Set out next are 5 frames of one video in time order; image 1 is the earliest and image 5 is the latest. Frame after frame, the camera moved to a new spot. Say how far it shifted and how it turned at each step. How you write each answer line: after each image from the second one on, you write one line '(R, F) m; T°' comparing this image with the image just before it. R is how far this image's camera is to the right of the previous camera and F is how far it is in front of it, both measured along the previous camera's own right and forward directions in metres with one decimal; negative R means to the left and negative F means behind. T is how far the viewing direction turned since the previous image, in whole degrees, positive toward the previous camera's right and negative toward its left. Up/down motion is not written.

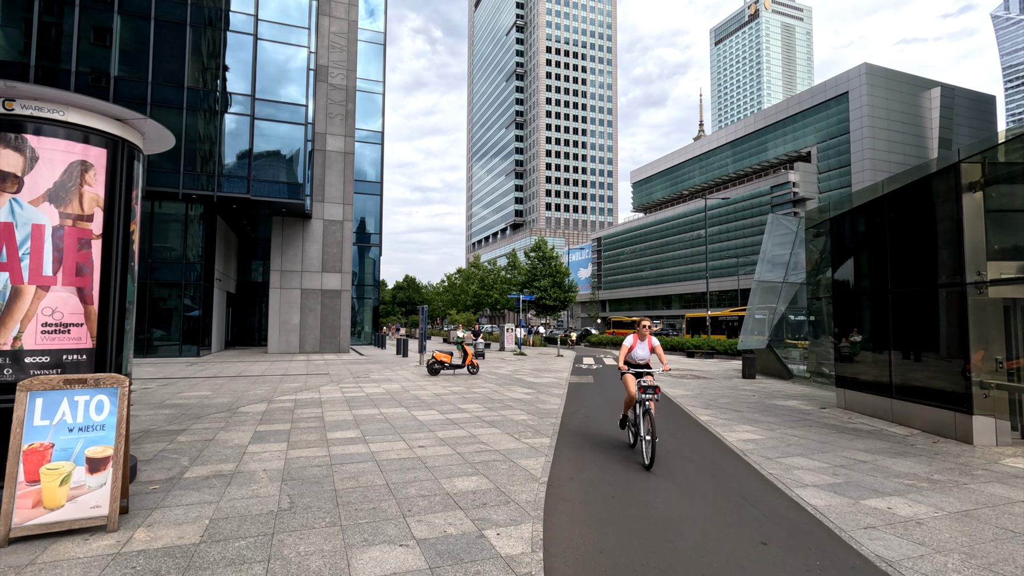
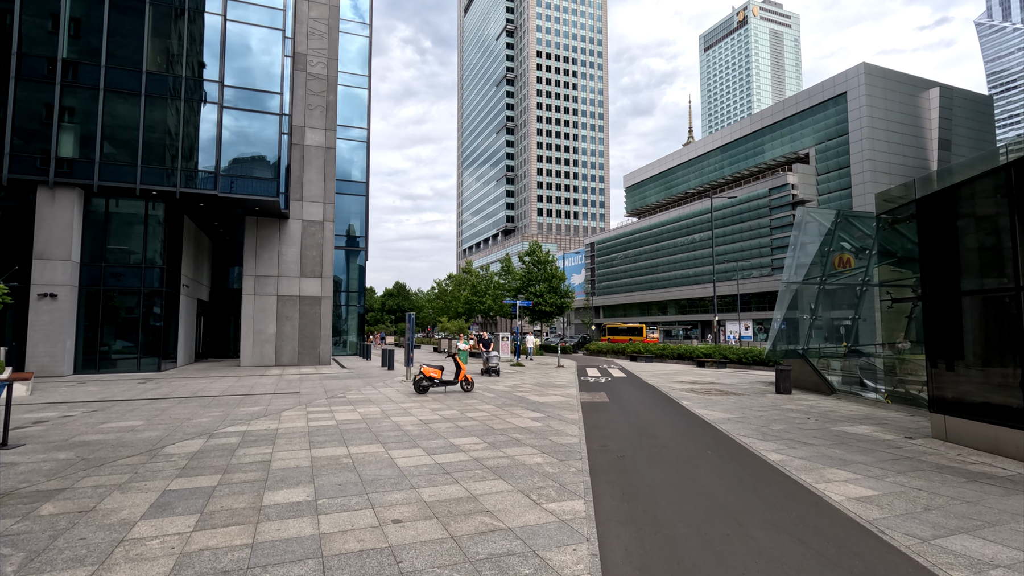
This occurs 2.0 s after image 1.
(-0.2, +2.2) m; +1°
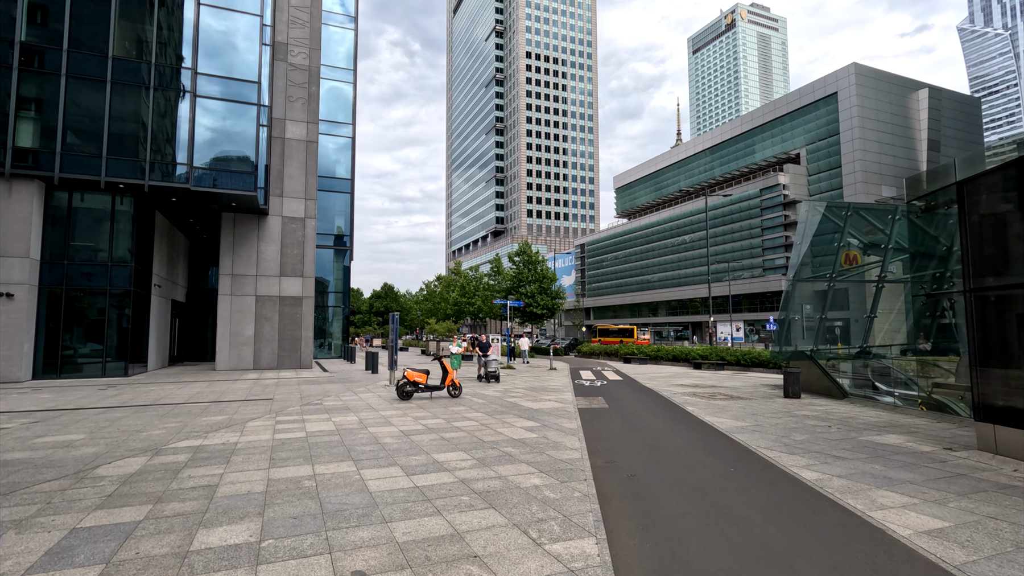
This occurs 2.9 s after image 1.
(0.0, +1.0) m; +1°
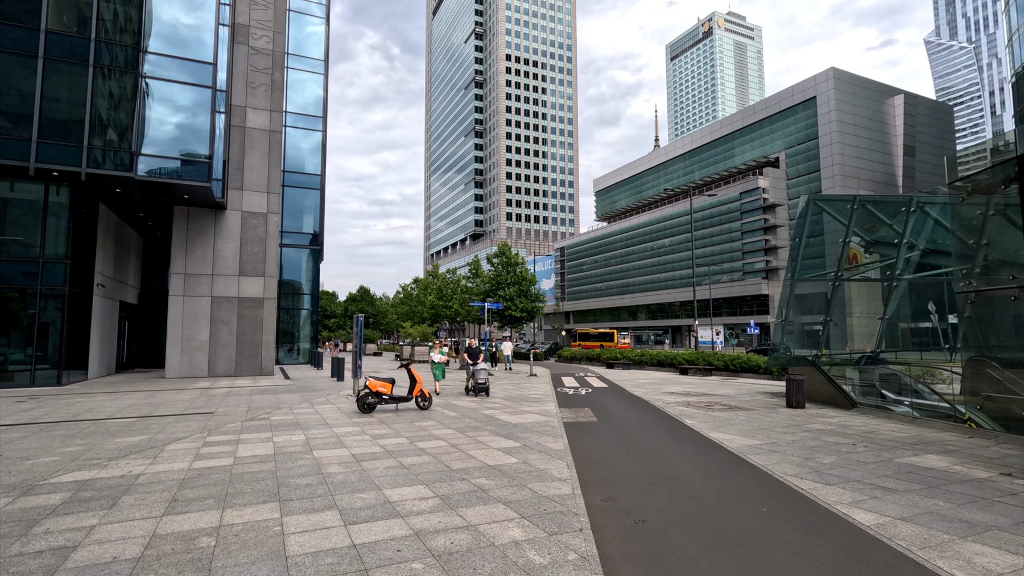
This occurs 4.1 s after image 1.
(+0.1, +1.5) m; +2°
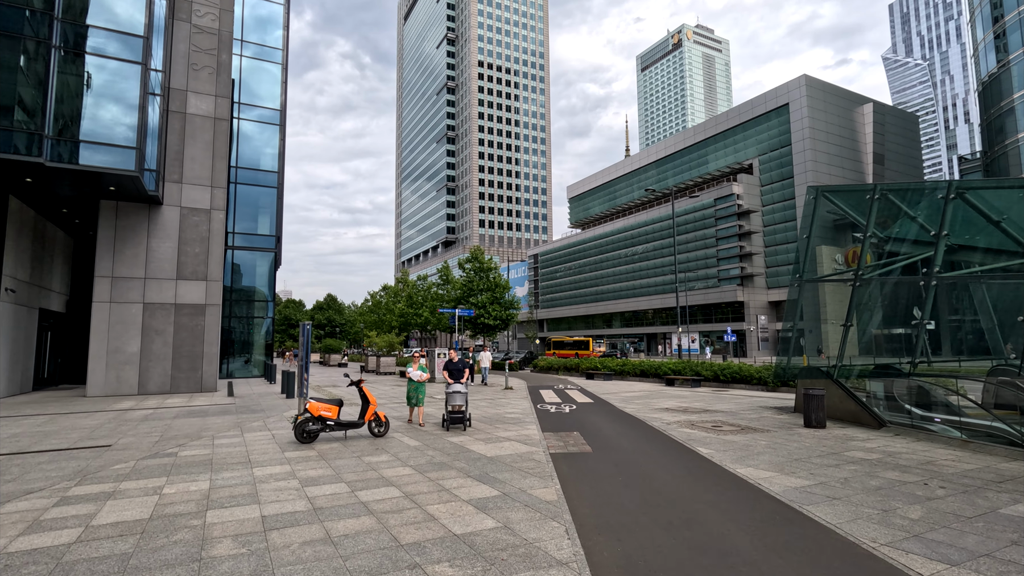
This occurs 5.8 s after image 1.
(0.0, +2.0) m; +3°
